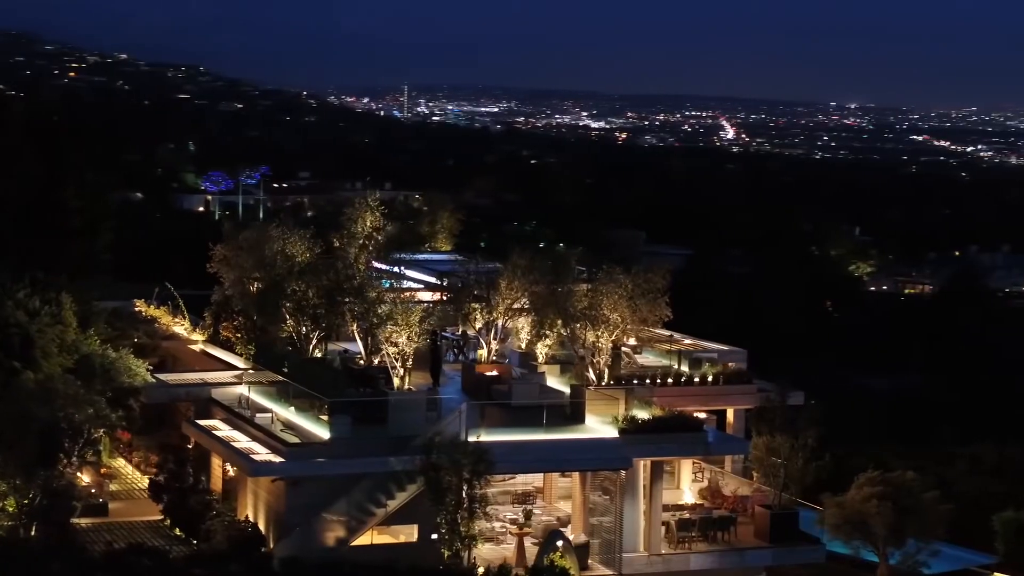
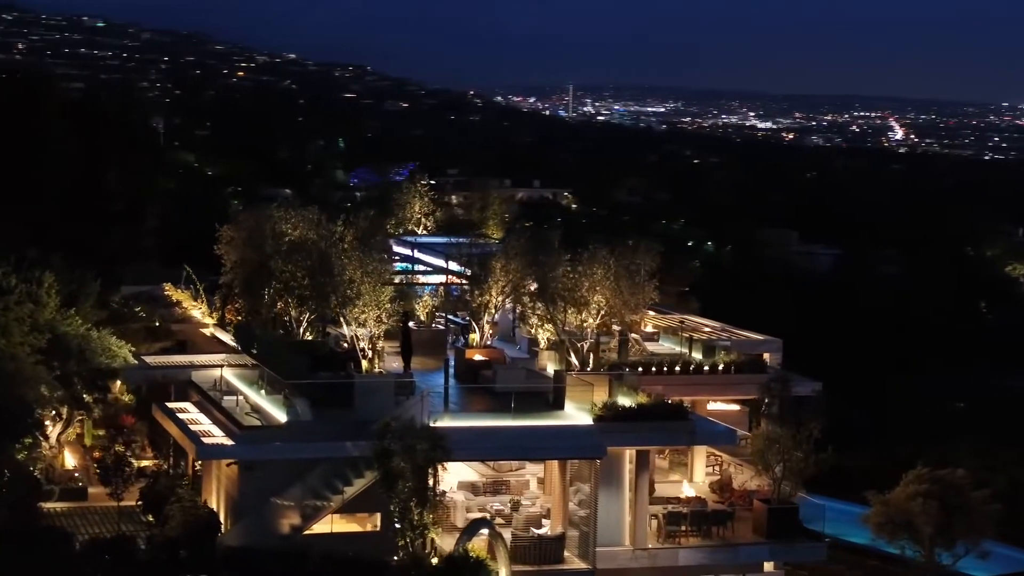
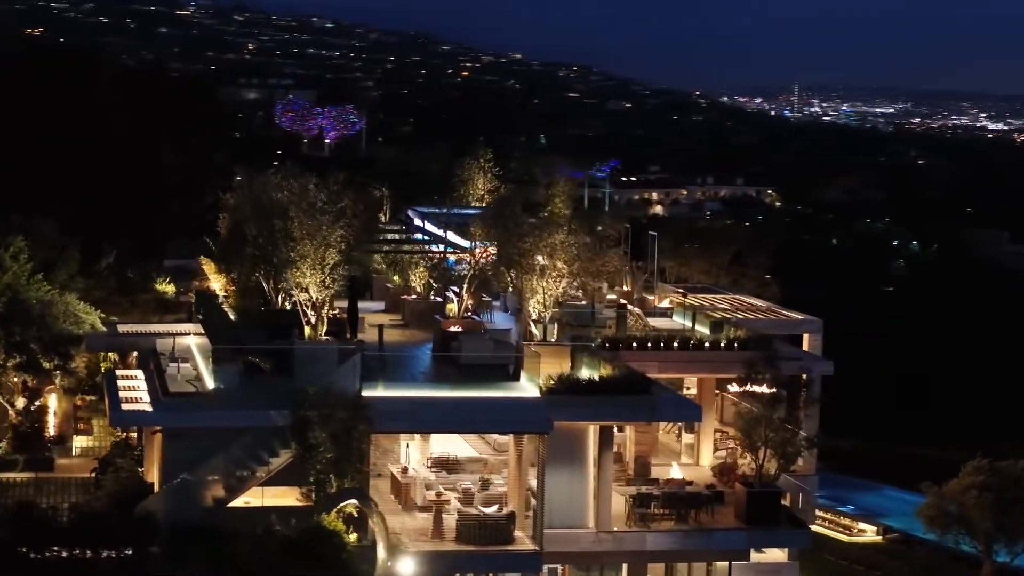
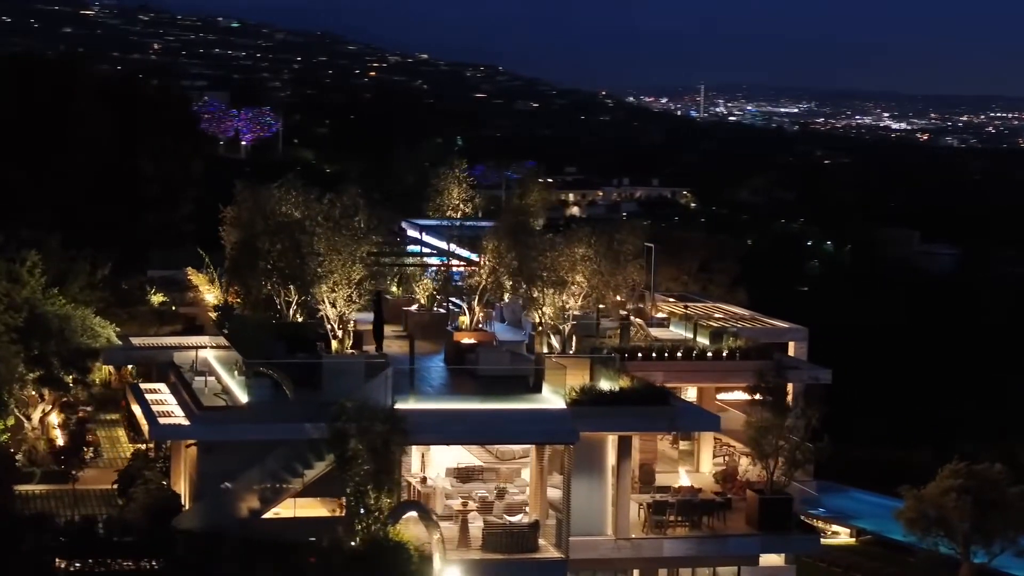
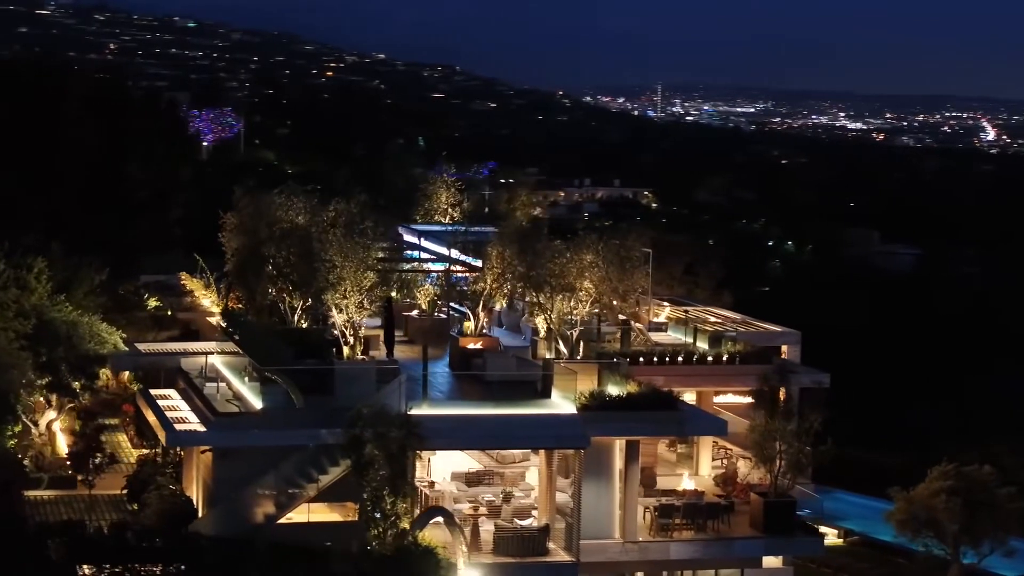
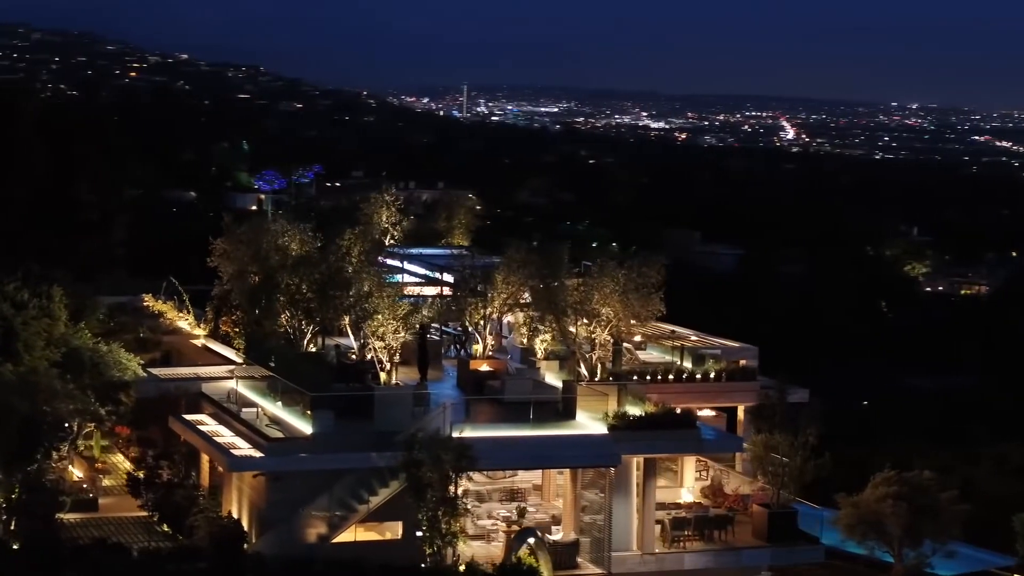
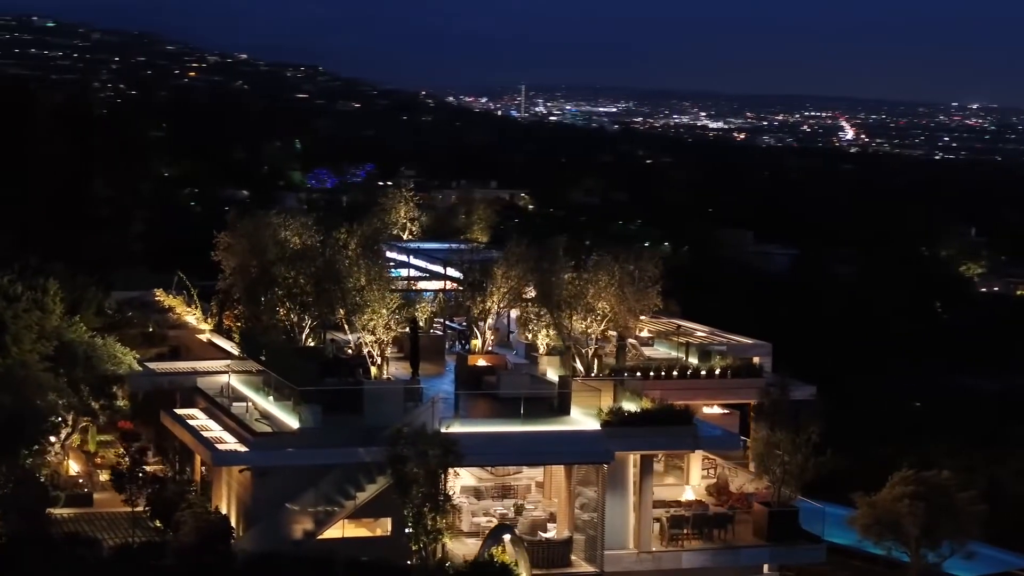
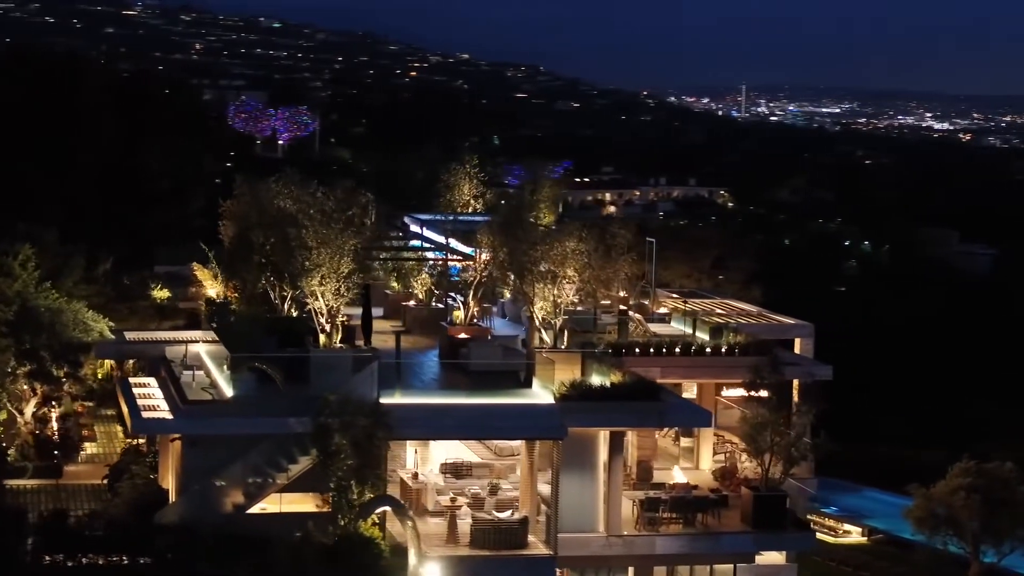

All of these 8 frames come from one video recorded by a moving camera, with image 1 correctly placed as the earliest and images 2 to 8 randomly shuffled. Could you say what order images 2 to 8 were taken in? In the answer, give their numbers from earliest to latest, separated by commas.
6, 7, 2, 5, 4, 8, 3
